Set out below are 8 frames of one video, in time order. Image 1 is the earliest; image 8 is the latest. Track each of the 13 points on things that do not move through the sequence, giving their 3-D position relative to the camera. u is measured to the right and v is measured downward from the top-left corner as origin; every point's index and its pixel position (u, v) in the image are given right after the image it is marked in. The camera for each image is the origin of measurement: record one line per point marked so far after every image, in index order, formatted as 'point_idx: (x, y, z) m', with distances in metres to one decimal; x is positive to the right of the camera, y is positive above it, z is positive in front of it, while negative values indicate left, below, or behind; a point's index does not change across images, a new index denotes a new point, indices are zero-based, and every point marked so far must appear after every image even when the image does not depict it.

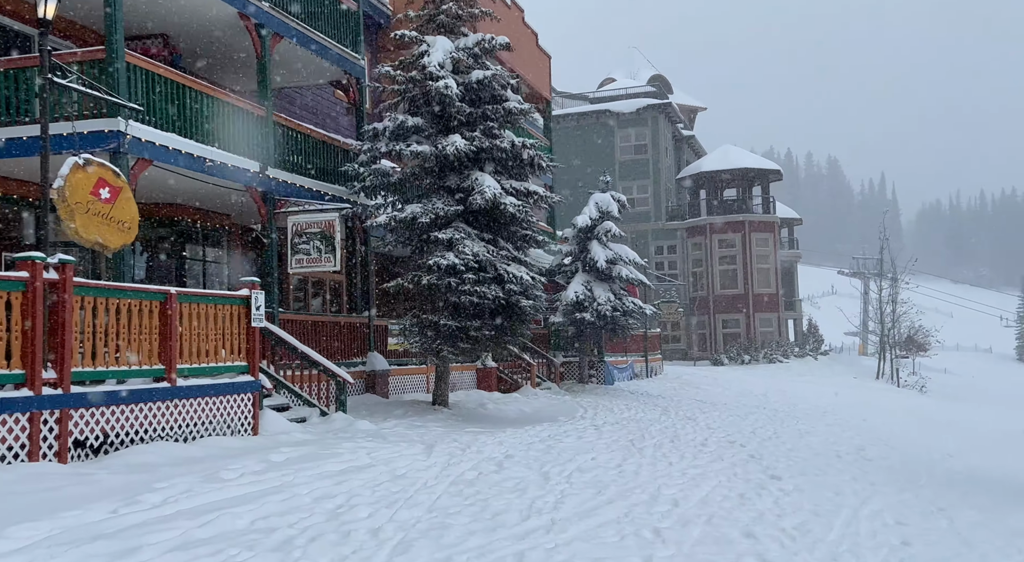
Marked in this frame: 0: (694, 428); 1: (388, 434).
0: (+3.2, -2.5, +16.9) m
1: (-1.6, -2.1, +13.5) m
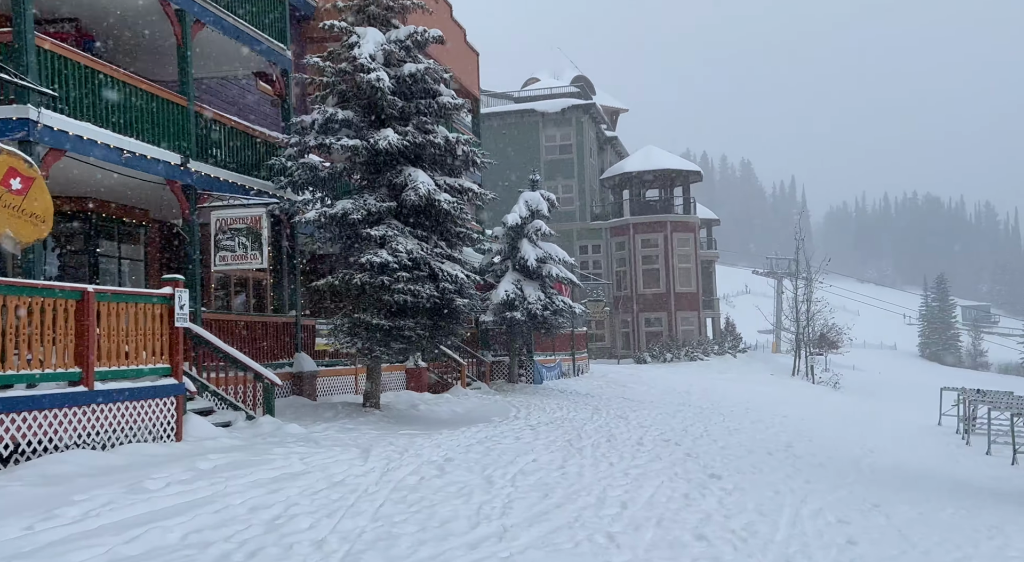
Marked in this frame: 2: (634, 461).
0: (+2.0, -2.5, +16.9) m
1: (-2.5, -2.1, +13.1) m
2: (+1.5, -2.2, +11.8) m
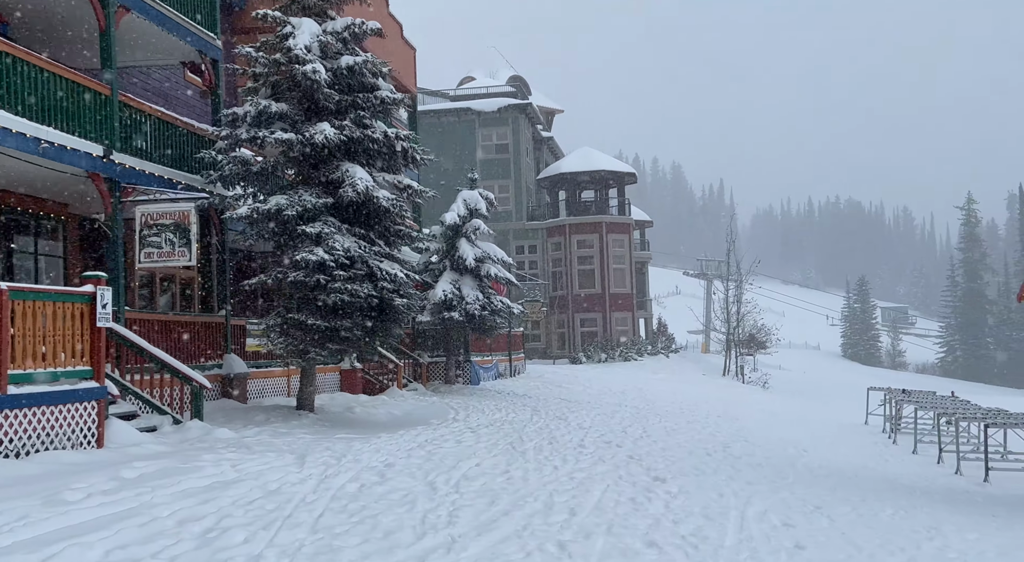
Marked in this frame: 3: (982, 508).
0: (+0.9, -2.5, +16.7) m
1: (-3.3, -2.0, +12.6) m
2: (+0.8, -2.2, +11.6) m
3: (+6.3, -3.0, +13.3) m
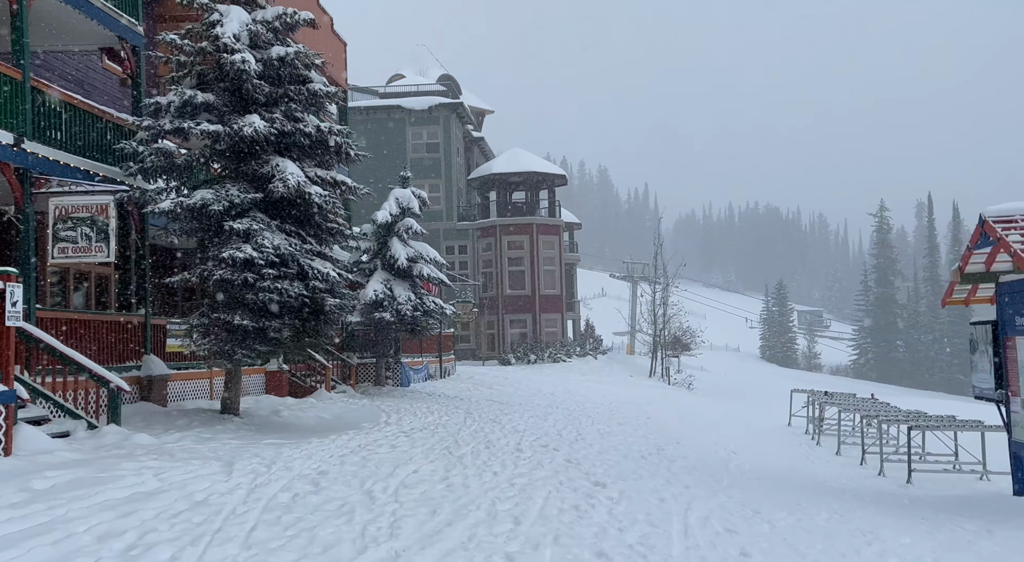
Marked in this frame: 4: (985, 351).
0: (-0.2, -2.5, +16.4) m
1: (-4.1, -2.0, +12.0) m
2: (+0.1, -2.2, +11.4) m
3: (+5.4, -3.1, +13.4) m
4: (+7.4, -1.1, +15.7) m
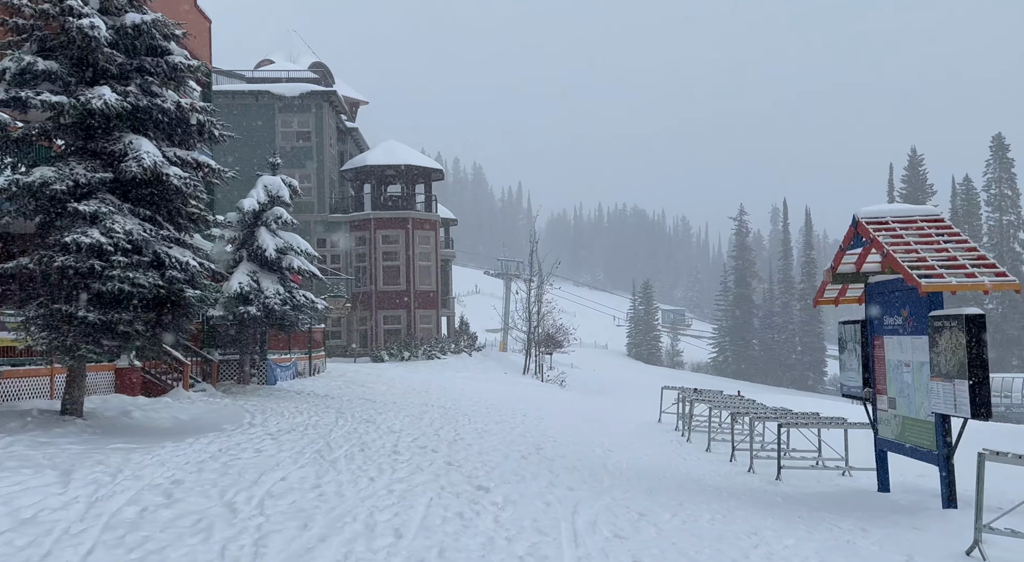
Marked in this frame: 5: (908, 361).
0: (-2.2, -2.4, +15.7) m
1: (-5.5, -1.9, +10.8) m
2: (-1.3, -2.1, +10.7) m
3: (+3.7, -3.1, +13.4) m
4: (+5.5, -1.1, +15.9) m
5: (+5.6, -1.1, +14.0) m
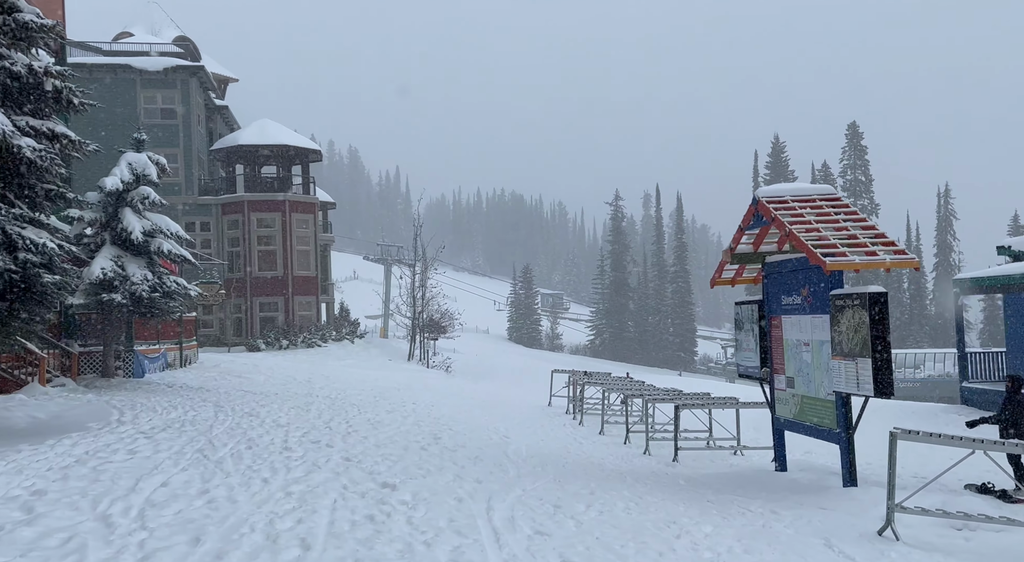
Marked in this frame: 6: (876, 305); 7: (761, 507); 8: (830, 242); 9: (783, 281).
0: (-3.7, -2.2, +14.7) m
1: (-6.4, -1.8, +9.5) m
2: (-2.2, -1.9, +9.9) m
3: (+2.4, -2.8, +13.2) m
4: (+3.8, -0.8, +15.9) m
5: (+4.2, -0.8, +14.0) m
6: (+4.5, -0.3, +12.2) m
7: (+3.0, -2.7, +11.8) m
8: (+4.1, +0.5, +12.9) m
9: (+4.0, 0.0, +14.7) m
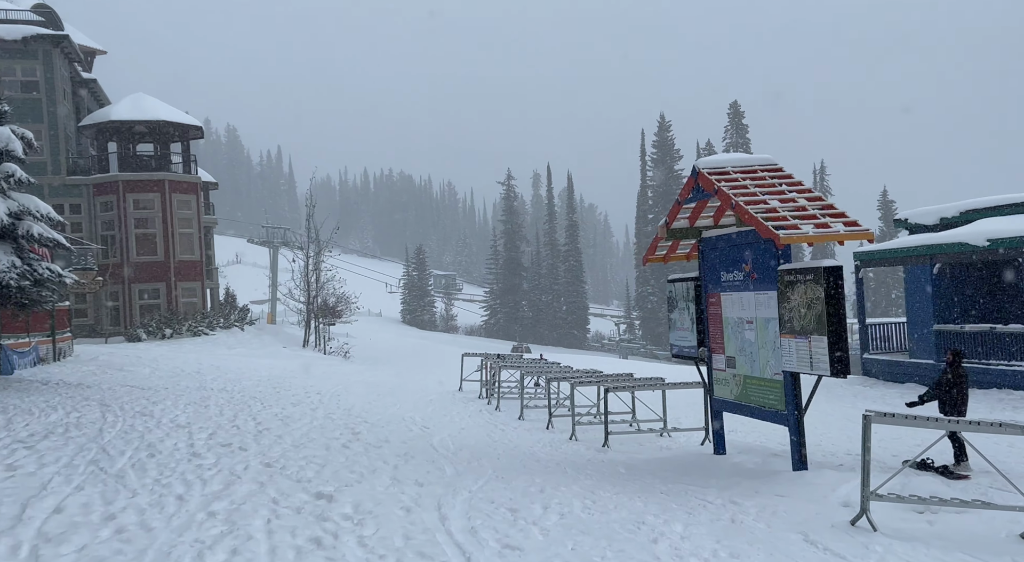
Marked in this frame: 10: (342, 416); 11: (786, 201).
0: (-4.7, -2.0, +13.2) m
1: (-6.8, -1.7, +7.6) m
2: (-2.6, -1.8, +8.6) m
3: (+1.6, -2.5, +12.4) m
4: (+2.7, -0.4, +15.2) m
5: (+3.2, -0.5, +13.4) m
6: (+3.7, 0.0, +11.6) m
7: (+2.3, -2.4, +11.0) m
8: (+3.3, +0.8, +12.2) m
9: (+3.0, +0.3, +14.0) m
10: (-2.9, -2.3, +17.4) m
11: (+3.5, +1.0, +12.6) m
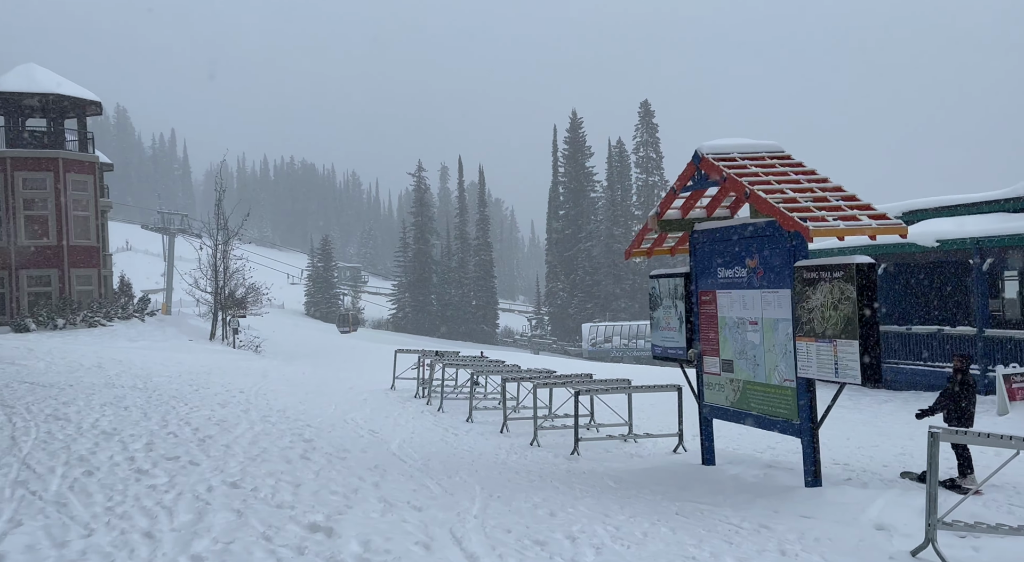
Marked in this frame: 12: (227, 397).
0: (-4.9, -1.8, +11.3) m
1: (-6.3, -1.5, +5.5) m
2: (-2.3, -1.7, +6.9) m
3: (+1.5, -2.4, +11.2) m
4: (+2.3, -0.4, +14.0) m
5: (+3.0, -0.5, +12.3) m
6: (+3.7, 0.0, +10.6) m
7: (+2.3, -2.4, +9.9) m
8: (+3.2, +0.9, +11.1) m
9: (+2.7, +0.4, +12.9) m
10: (-3.6, -2.1, +15.6) m
11: (+3.4, +1.0, +11.5) m
12: (-5.2, -2.1, +18.5) m
